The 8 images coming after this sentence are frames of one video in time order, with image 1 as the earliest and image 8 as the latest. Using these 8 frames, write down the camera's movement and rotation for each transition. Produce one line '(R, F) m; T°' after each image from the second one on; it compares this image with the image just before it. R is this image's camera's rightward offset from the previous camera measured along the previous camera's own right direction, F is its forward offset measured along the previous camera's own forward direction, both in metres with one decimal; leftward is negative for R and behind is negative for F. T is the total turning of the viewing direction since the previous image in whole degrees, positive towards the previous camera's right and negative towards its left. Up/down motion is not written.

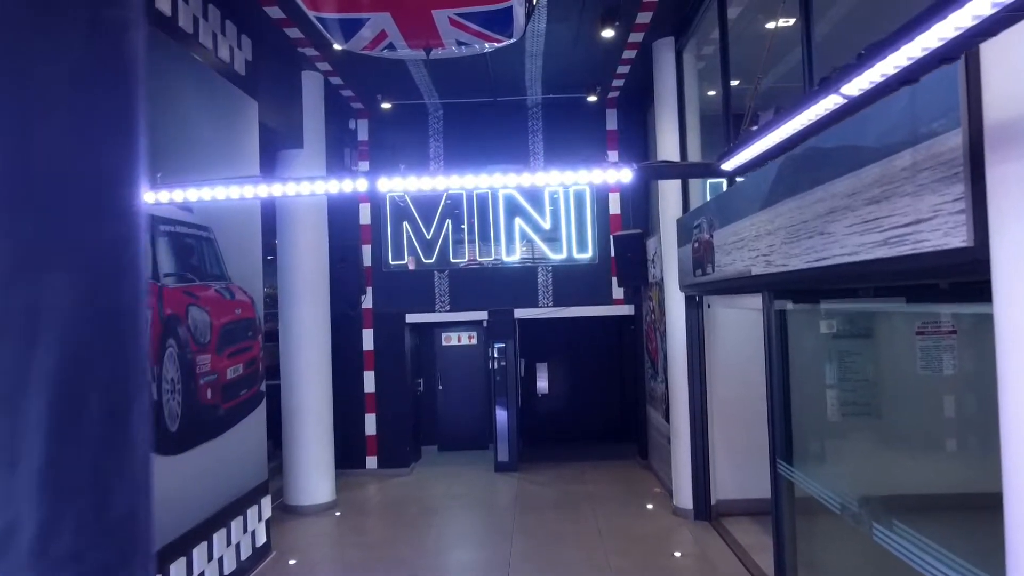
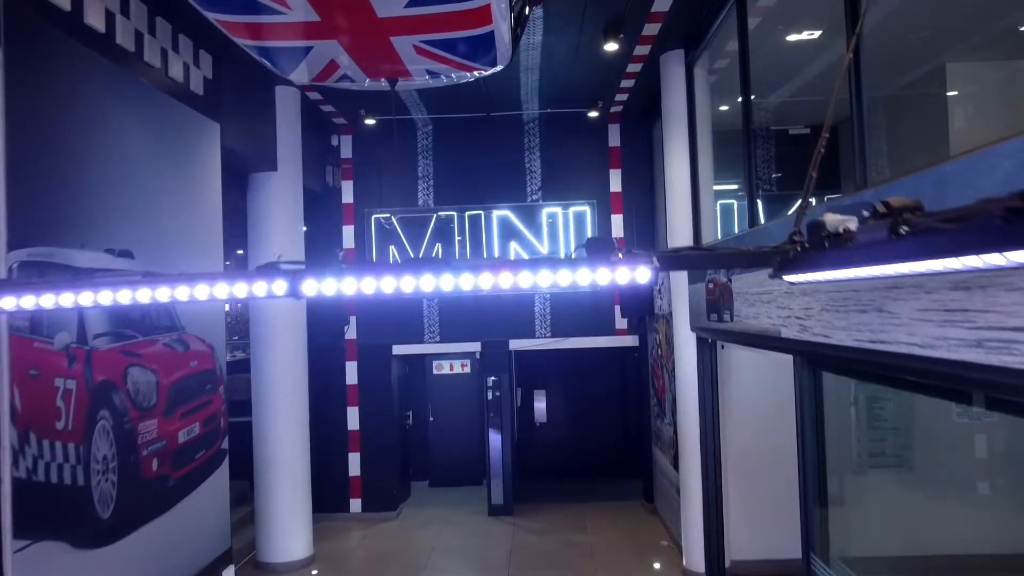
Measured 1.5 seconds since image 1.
(0.0, +0.4) m; 0°
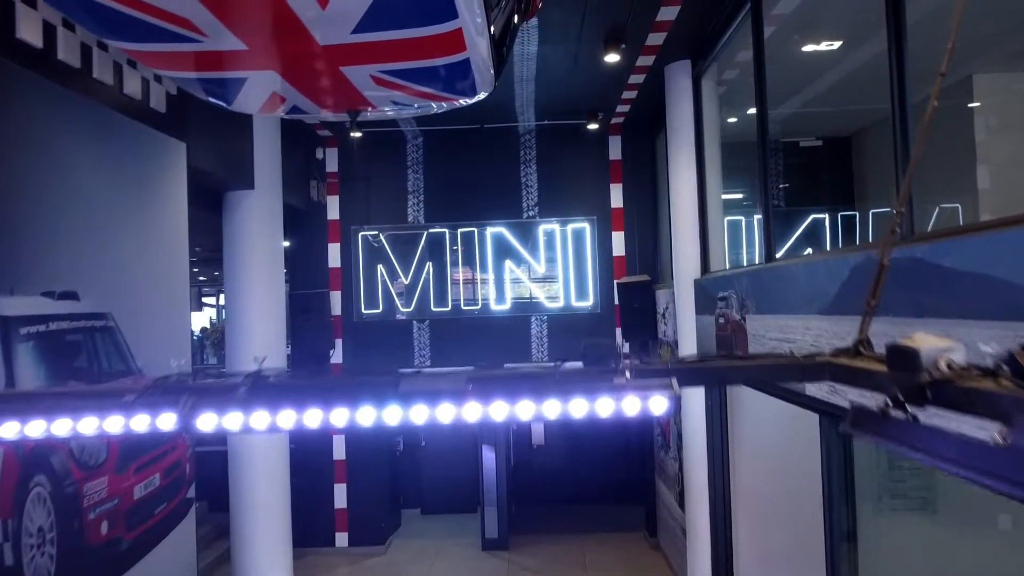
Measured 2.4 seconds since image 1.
(0.0, +0.3) m; 0°
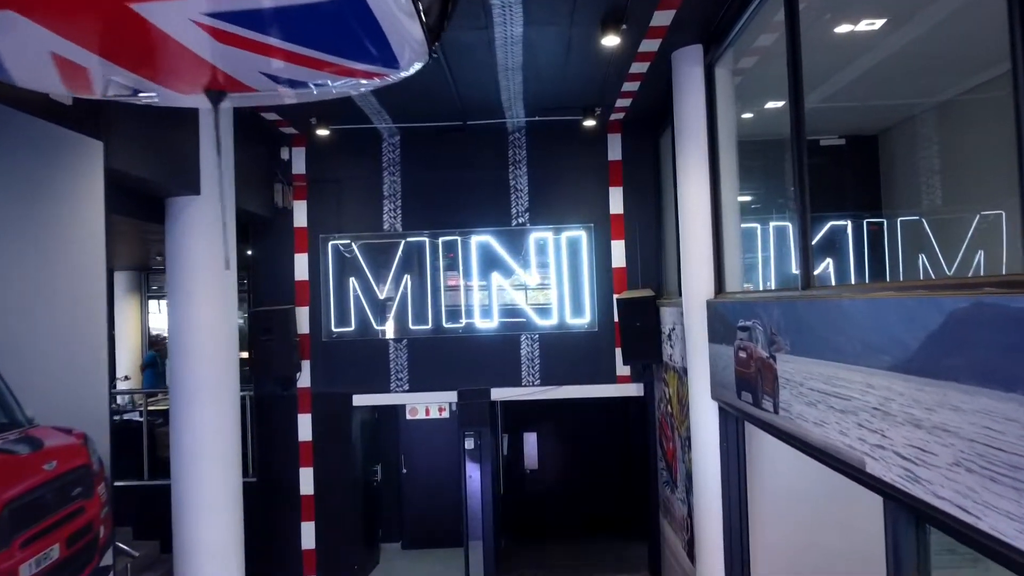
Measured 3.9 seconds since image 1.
(+0.1, +0.5) m; 0°
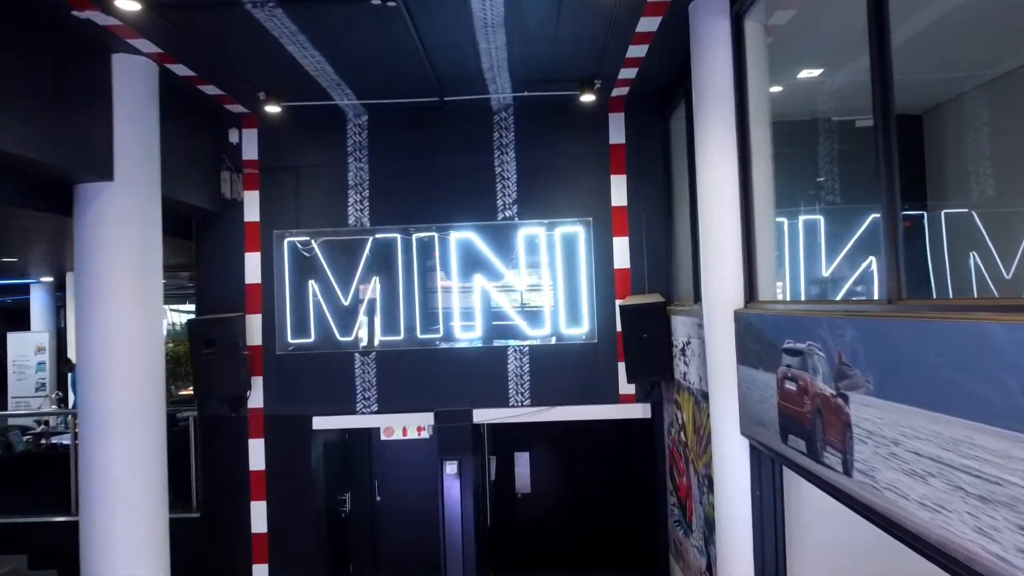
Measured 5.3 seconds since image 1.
(+0.1, +0.7) m; 0°
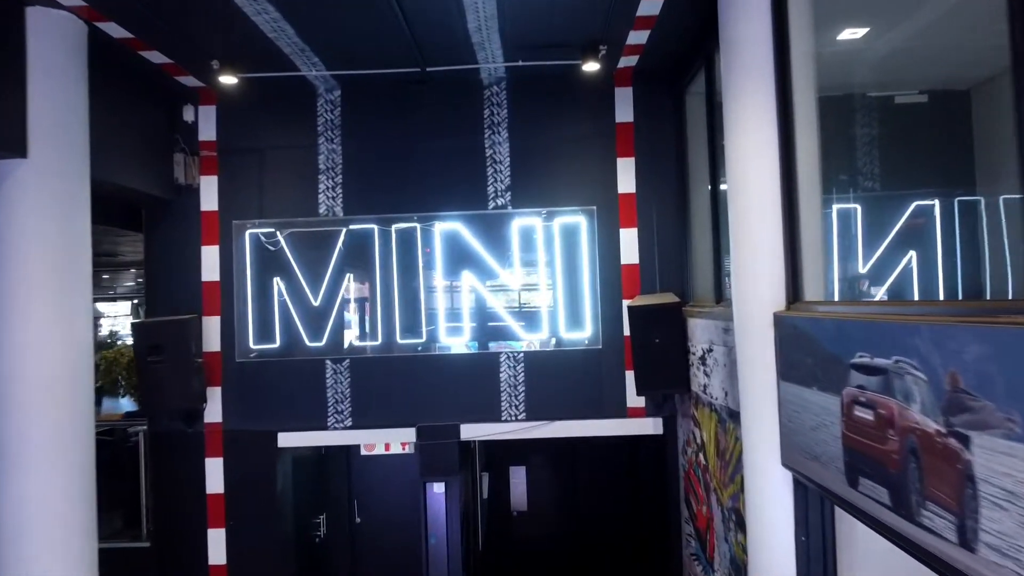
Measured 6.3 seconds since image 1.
(0.0, +0.5) m; 0°
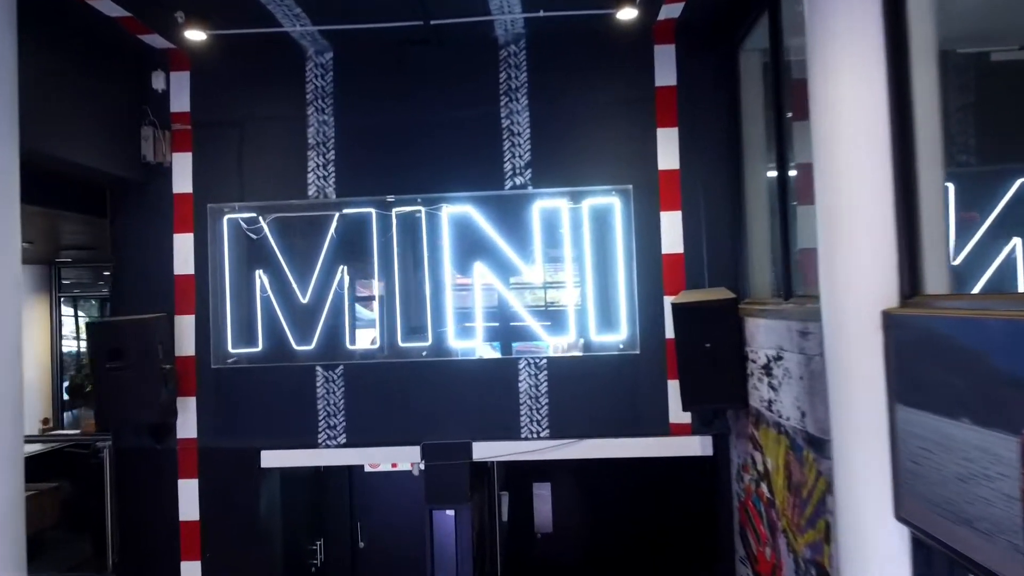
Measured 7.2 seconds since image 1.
(0.0, +0.5) m; -2°
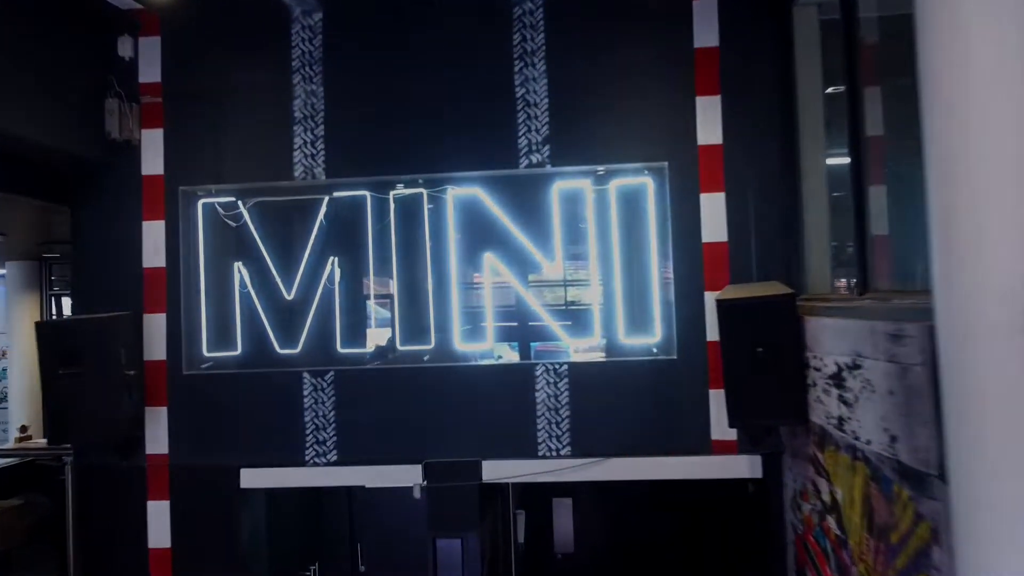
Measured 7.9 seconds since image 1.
(0.0, +0.4) m; -1°
